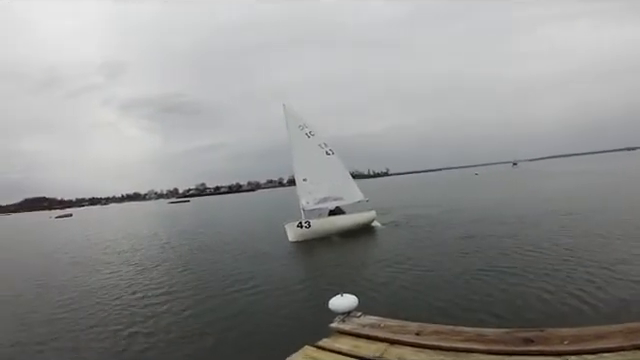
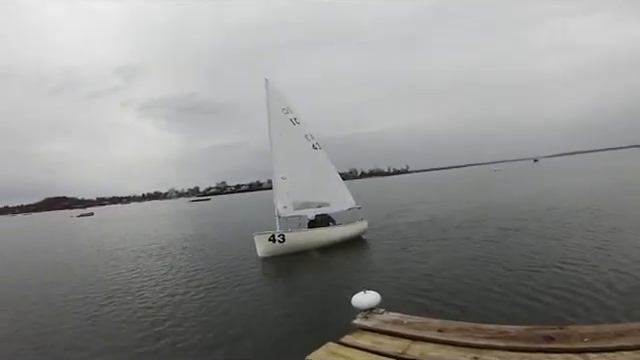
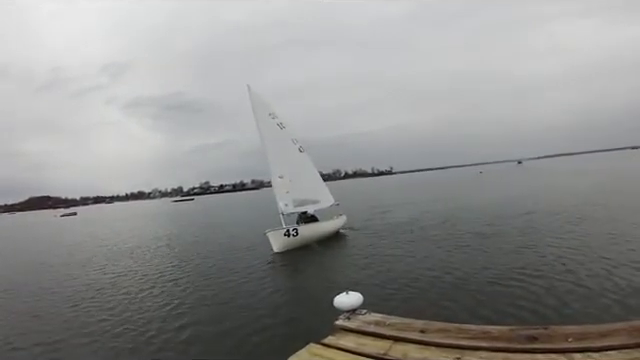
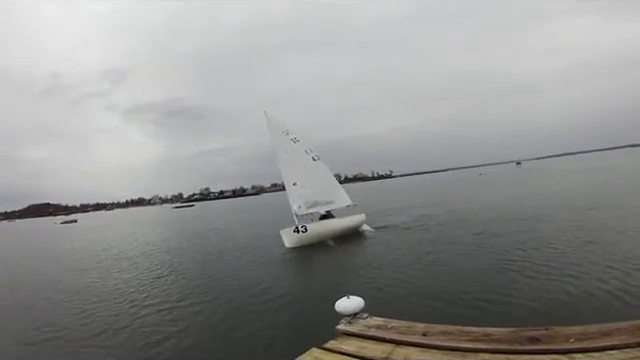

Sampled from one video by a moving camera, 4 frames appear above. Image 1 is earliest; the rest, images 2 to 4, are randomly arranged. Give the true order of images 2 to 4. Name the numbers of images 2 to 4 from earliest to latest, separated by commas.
4, 3, 2
